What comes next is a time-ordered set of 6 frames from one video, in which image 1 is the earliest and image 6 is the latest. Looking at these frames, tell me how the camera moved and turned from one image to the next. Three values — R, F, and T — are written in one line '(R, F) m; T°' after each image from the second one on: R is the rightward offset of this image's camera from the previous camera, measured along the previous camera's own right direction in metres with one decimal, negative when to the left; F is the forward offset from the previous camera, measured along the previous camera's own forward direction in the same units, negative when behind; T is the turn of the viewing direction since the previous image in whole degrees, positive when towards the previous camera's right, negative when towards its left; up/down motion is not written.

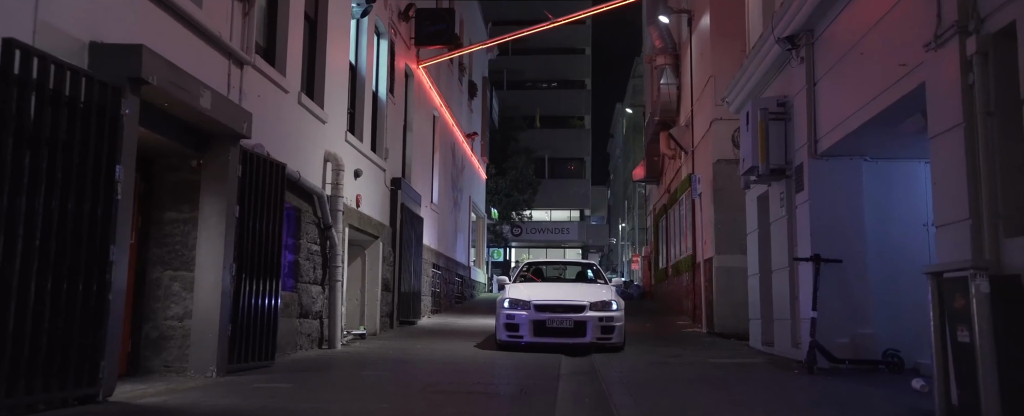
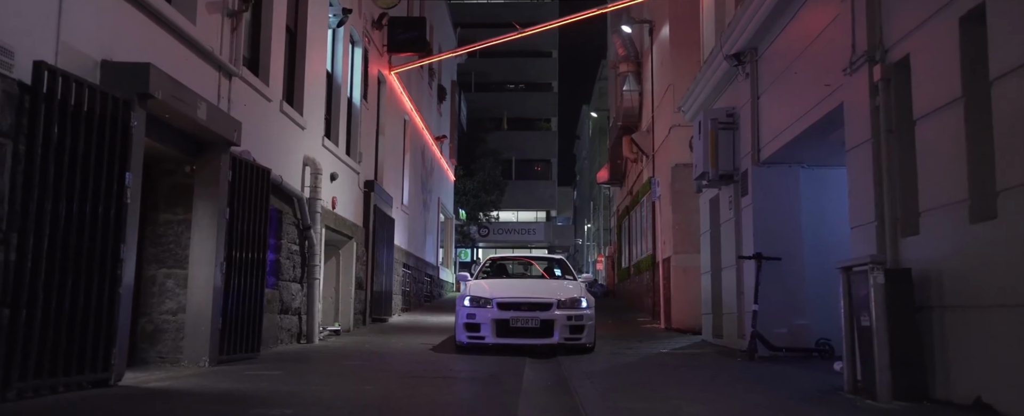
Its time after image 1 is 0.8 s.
(0.0, -0.8) m; +2°
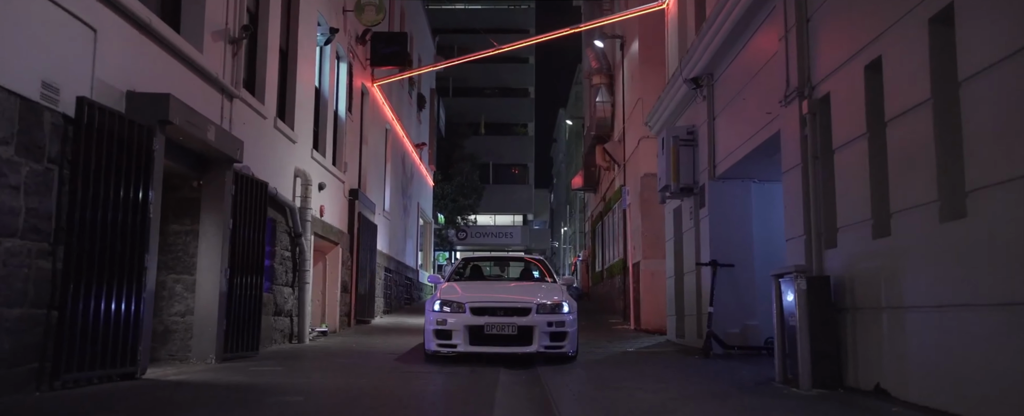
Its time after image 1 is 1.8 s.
(0.0, -1.0) m; +2°
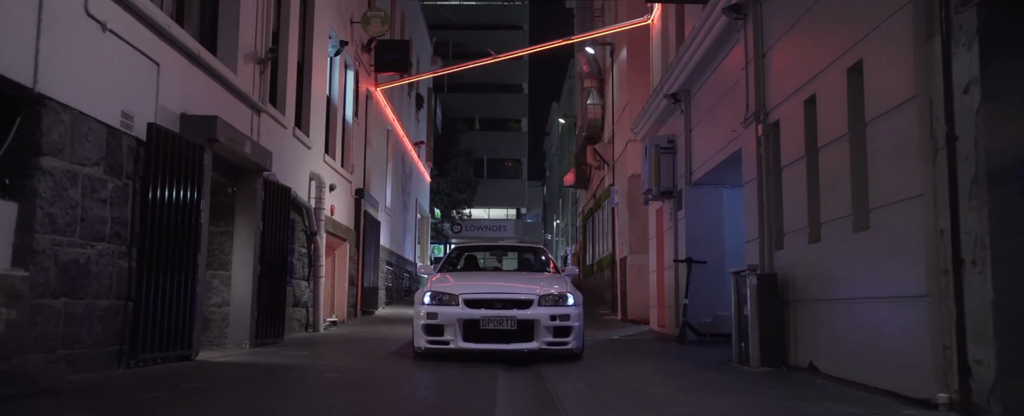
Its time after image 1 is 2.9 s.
(-0.1, -1.3) m; +1°
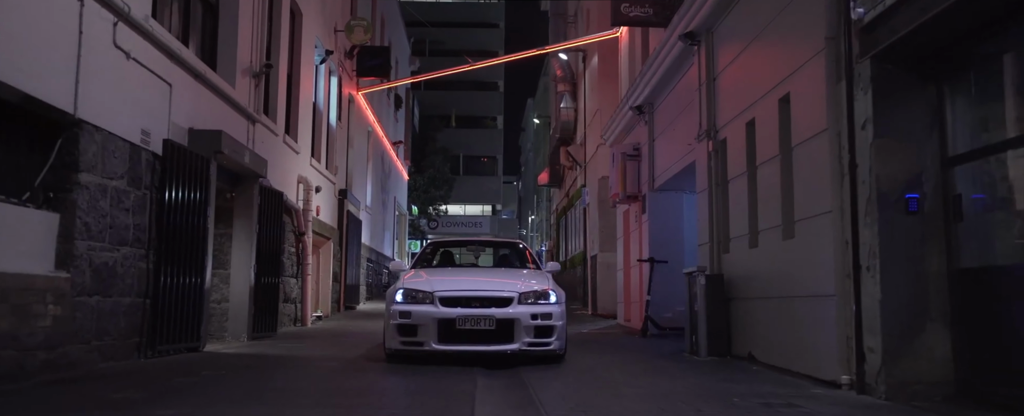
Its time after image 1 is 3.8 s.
(0.0, -1.0) m; +2°
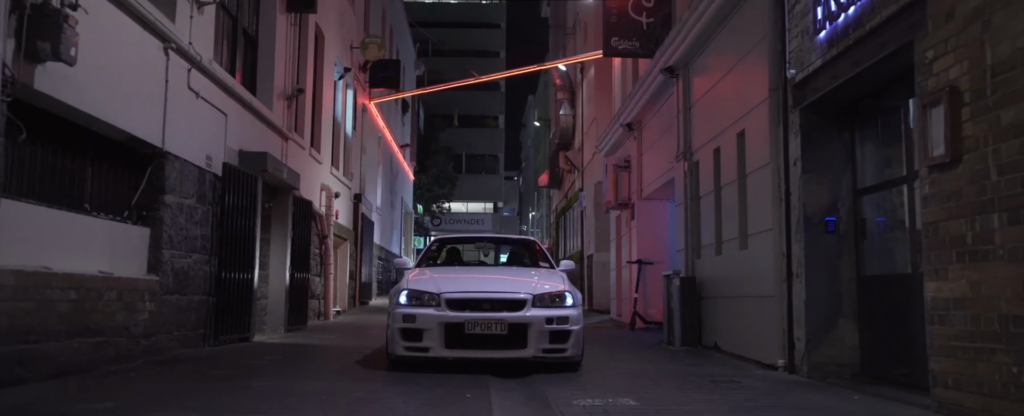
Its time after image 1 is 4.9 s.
(0.0, -1.6) m; 0°
